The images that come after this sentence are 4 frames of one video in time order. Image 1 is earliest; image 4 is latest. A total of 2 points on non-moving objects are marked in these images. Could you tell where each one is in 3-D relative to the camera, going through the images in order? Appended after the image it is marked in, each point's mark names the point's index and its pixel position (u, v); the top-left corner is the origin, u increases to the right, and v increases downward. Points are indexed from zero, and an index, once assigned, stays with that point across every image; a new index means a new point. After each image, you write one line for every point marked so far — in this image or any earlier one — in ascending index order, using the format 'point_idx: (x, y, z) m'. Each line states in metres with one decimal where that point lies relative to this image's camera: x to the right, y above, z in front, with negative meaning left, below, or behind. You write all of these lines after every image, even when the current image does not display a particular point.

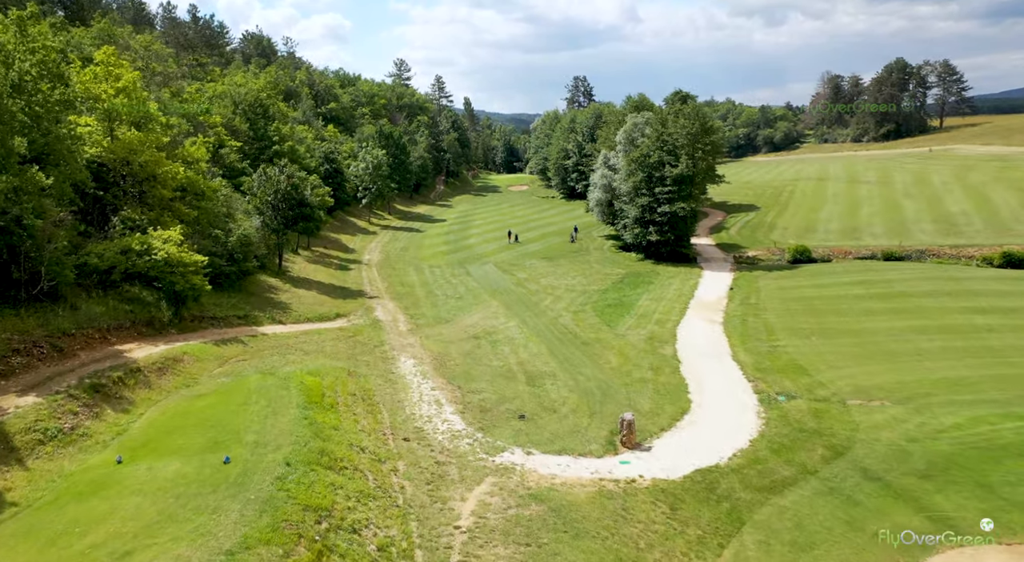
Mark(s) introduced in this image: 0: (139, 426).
0: (-10.8, -4.2, +19.5) m
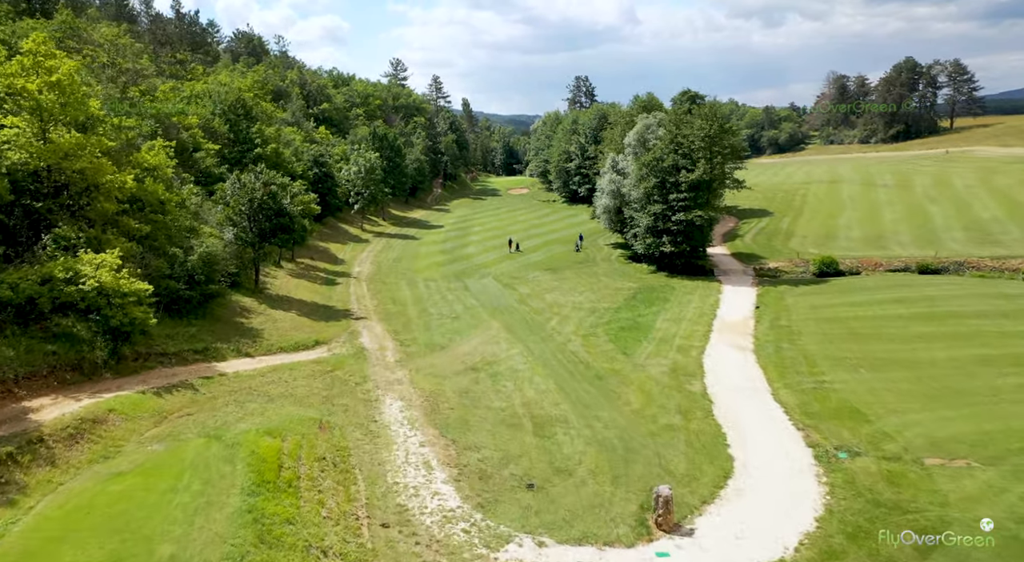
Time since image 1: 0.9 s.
0: (-10.6, -5.4, +14.6) m
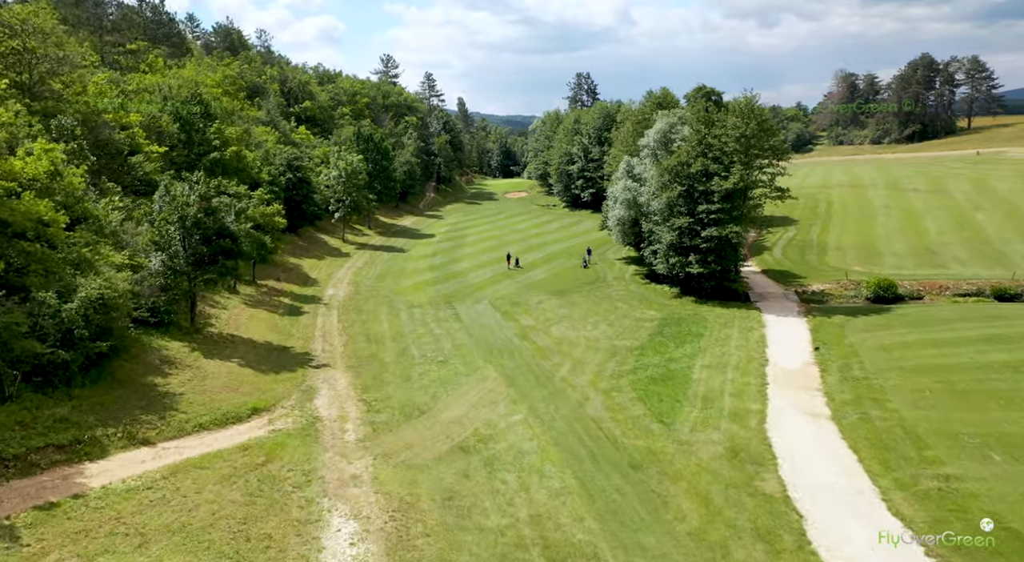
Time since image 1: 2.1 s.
0: (-10.5, -7.2, +5.8) m
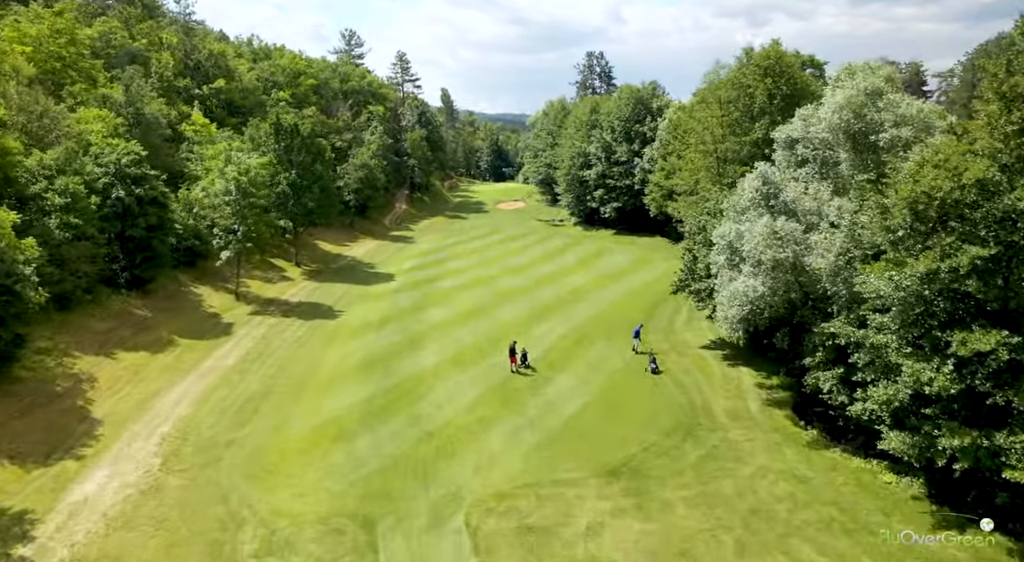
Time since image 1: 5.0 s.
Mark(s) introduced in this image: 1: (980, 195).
0: (-9.4, -13.2, -24.9) m
1: (+12.7, +2.4, +18.1) m
